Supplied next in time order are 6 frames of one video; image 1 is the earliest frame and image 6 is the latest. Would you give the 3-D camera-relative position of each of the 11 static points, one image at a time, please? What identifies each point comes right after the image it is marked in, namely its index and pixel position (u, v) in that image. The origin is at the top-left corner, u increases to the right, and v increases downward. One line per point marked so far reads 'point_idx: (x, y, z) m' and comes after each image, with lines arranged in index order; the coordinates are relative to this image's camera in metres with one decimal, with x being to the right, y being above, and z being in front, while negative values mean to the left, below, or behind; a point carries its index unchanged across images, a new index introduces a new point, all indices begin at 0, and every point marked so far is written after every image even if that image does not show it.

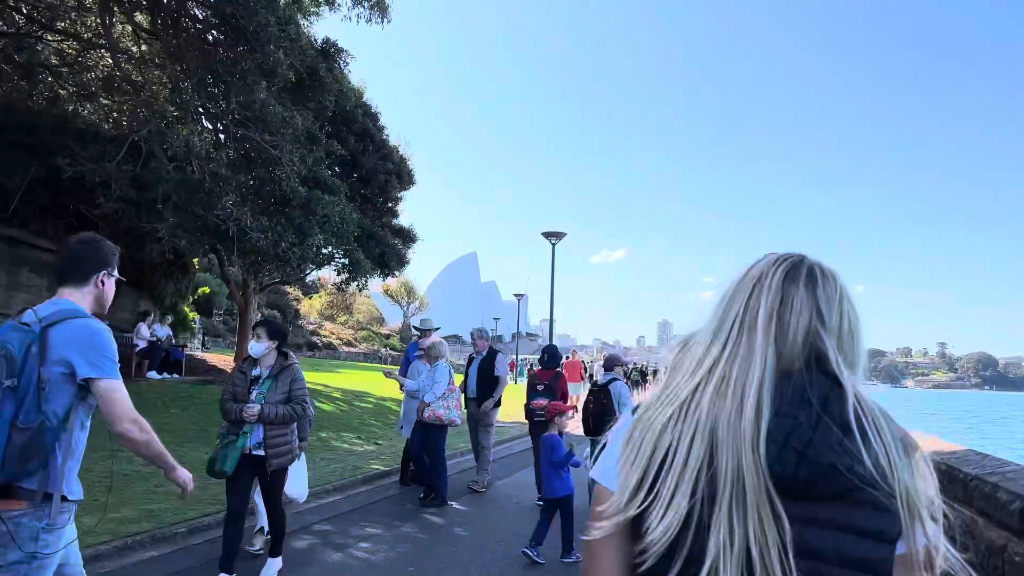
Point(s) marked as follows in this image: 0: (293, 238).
0: (-3.4, +0.8, +11.2) m
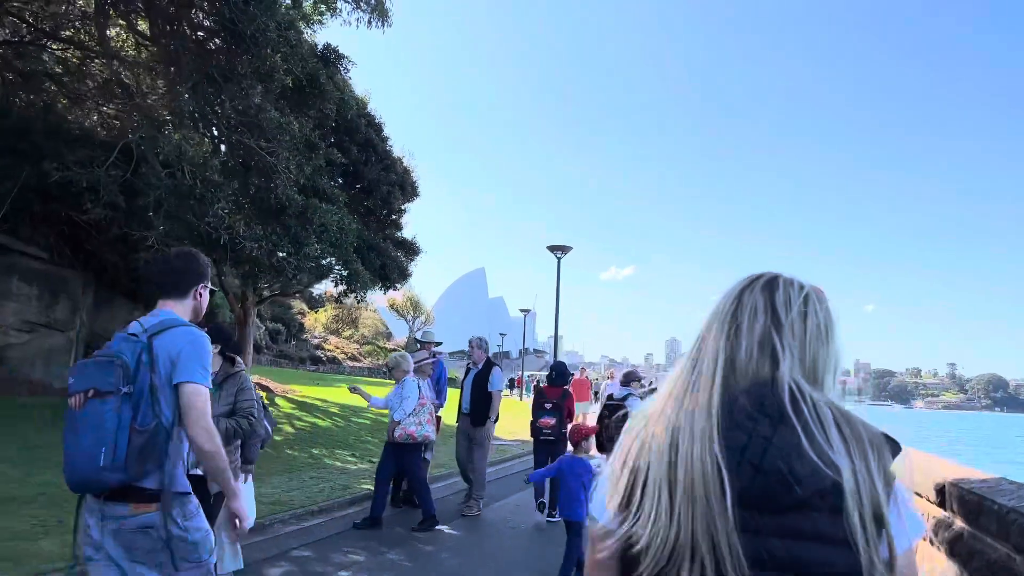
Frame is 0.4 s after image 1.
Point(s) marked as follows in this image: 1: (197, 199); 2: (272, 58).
0: (-3.4, +0.6, +10.9) m
1: (-4.3, +1.2, +9.6) m
2: (-3.4, +3.3, +10.1) m
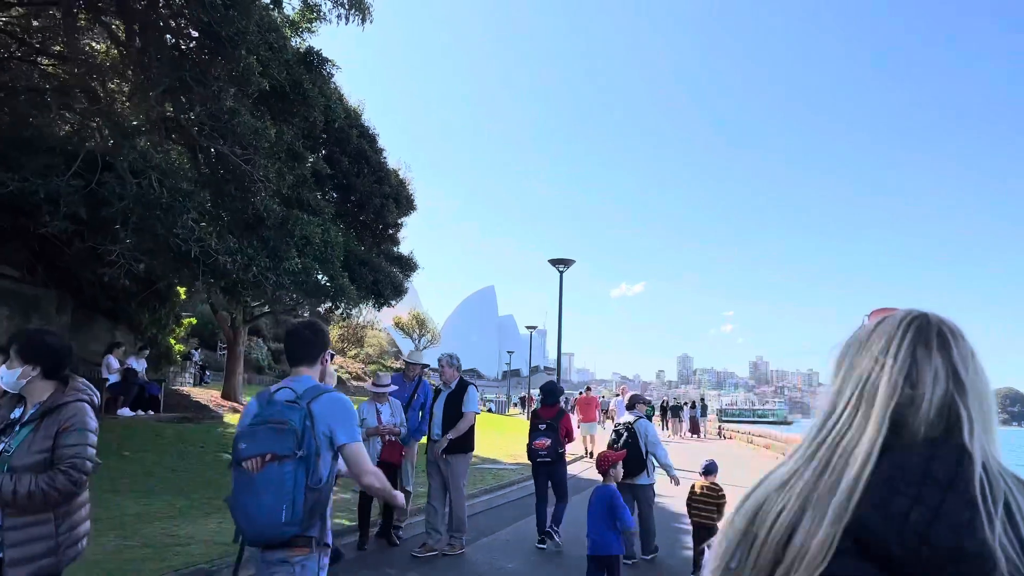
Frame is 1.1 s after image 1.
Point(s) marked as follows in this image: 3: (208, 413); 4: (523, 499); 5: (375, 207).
0: (-3.5, +0.4, +10.2) m
1: (-4.4, +1.0, +8.9) m
2: (-3.5, +3.0, +9.5) m
3: (-6.3, -2.6, +14.8) m
4: (+0.2, -3.4, +11.6) m
5: (-3.1, +1.8, +16.0) m
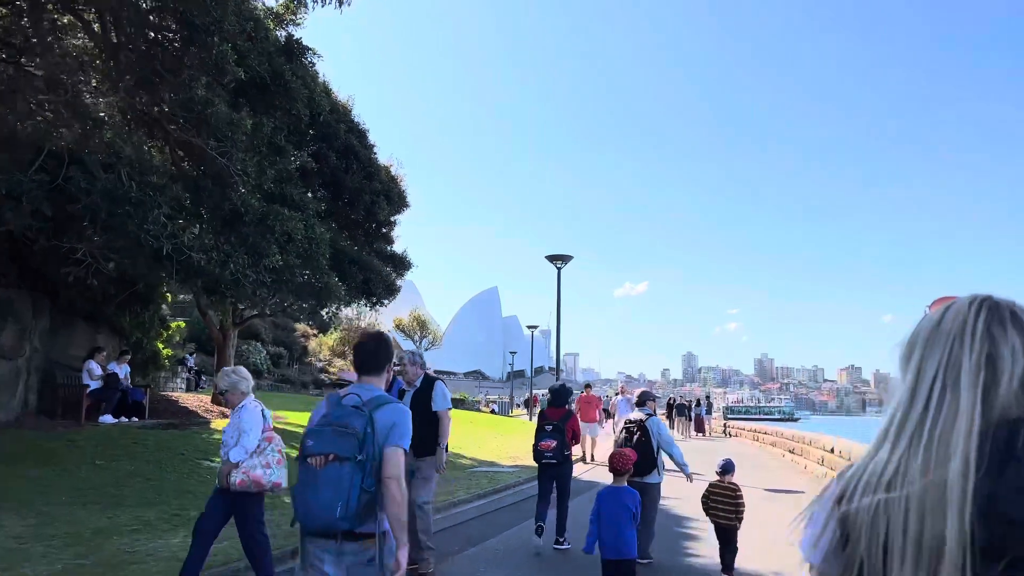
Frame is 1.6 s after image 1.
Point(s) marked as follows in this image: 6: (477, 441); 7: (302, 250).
0: (-3.6, +0.4, +9.7) m
1: (-4.5, +1.0, +8.5) m
2: (-3.7, +3.1, +9.0) m
3: (-6.4, -2.6, +14.3) m
4: (+0.1, -3.4, +11.1) m
5: (-3.2, +1.9, +15.5) m
6: (-0.9, -4.0, +18.6) m
7: (-3.2, +0.6, +11.0) m
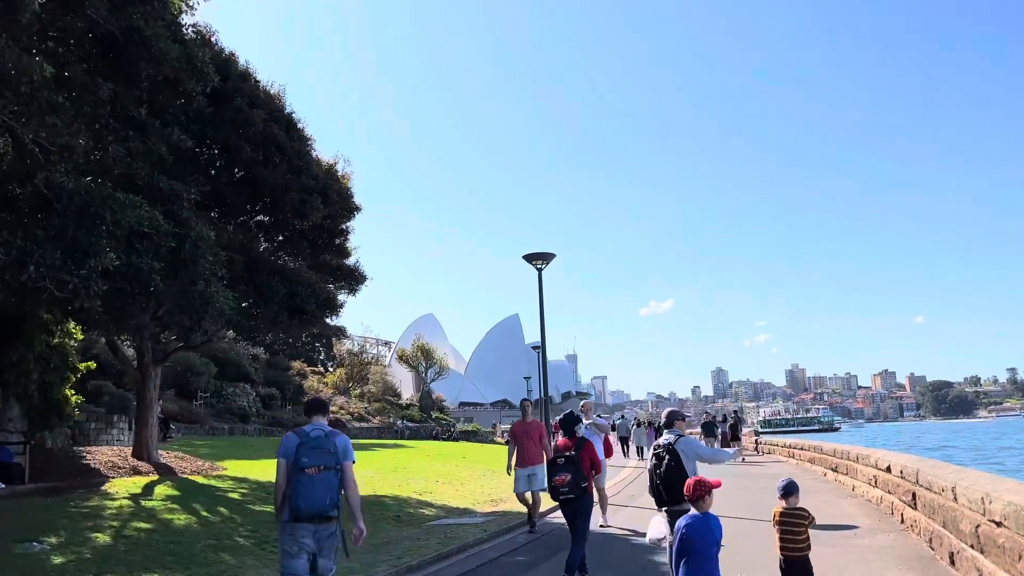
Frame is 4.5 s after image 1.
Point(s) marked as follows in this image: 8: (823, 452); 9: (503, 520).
0: (-4.5, +0.3, +7.1) m
1: (-5.5, +0.9, +5.9) m
2: (-4.7, +2.9, +6.5) m
3: (-6.9, -3.1, +11.6) m
4: (-0.4, -3.3, +8.2) m
5: (-4.0, +1.5, +12.9) m
6: (-1.2, -4.3, +15.7) m
7: (-4.0, +0.4, +8.3) m
8: (+7.7, -4.0, +17.5) m
9: (-0.1, -3.5, +10.6) m
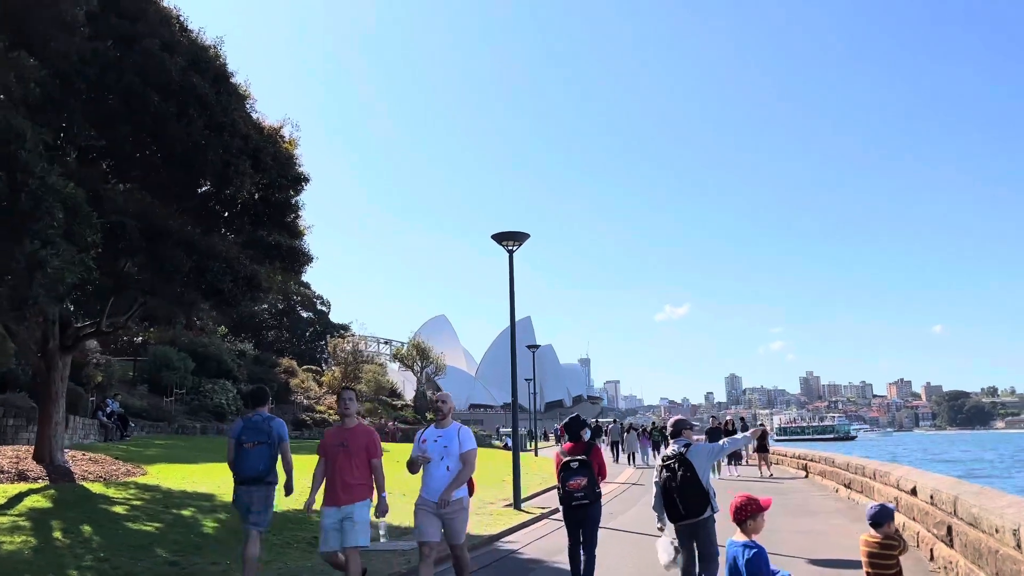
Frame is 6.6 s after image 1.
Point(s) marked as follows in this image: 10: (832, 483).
0: (-5.3, +0.7, +5.3) m
1: (-6.3, +1.3, +4.1) m
2: (-5.5, +3.3, +4.7) m
3: (-7.6, -2.7, +9.8) m
4: (-1.3, -2.9, +6.3) m
5: (-4.6, +1.9, +11.1) m
6: (-1.9, -4.0, +13.8) m
7: (-4.8, +0.8, +6.5) m
8: (+7.0, -3.8, +15.4) m
9: (-0.9, -3.1, +8.7) m
10: (+7.0, -4.3, +15.6) m
